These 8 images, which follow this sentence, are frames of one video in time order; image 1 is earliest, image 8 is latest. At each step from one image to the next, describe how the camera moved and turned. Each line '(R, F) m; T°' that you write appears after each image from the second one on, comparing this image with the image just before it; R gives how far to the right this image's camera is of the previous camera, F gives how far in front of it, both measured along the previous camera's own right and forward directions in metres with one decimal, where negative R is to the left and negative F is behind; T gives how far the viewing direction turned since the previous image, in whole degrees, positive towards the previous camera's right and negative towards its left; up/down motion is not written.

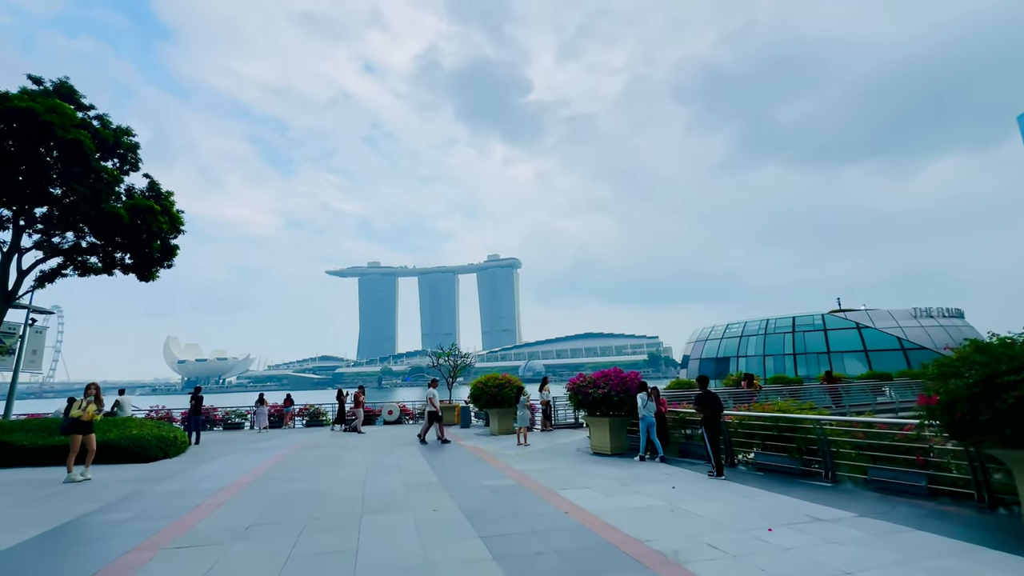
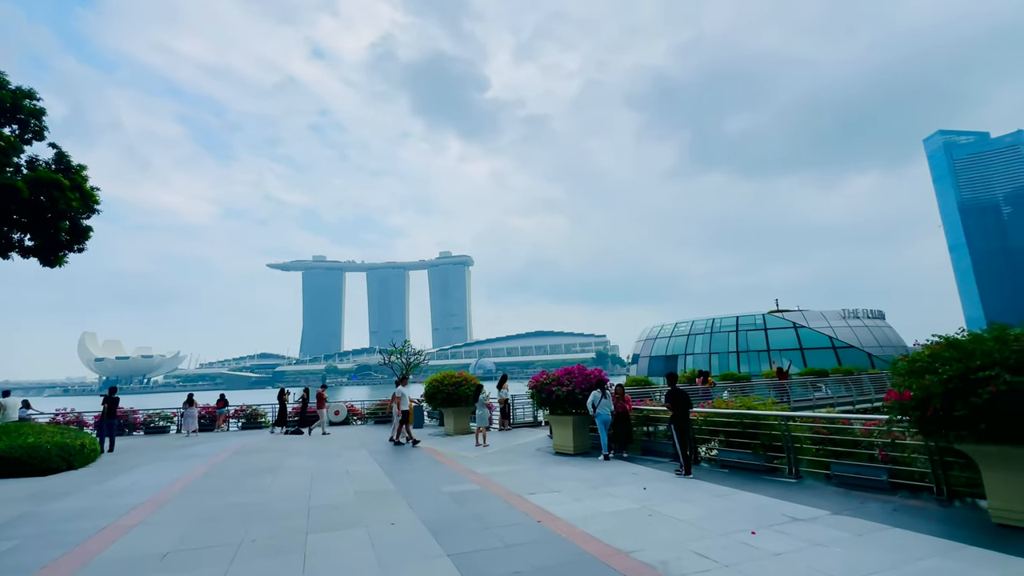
(-0.2, +0.6) m; +6°
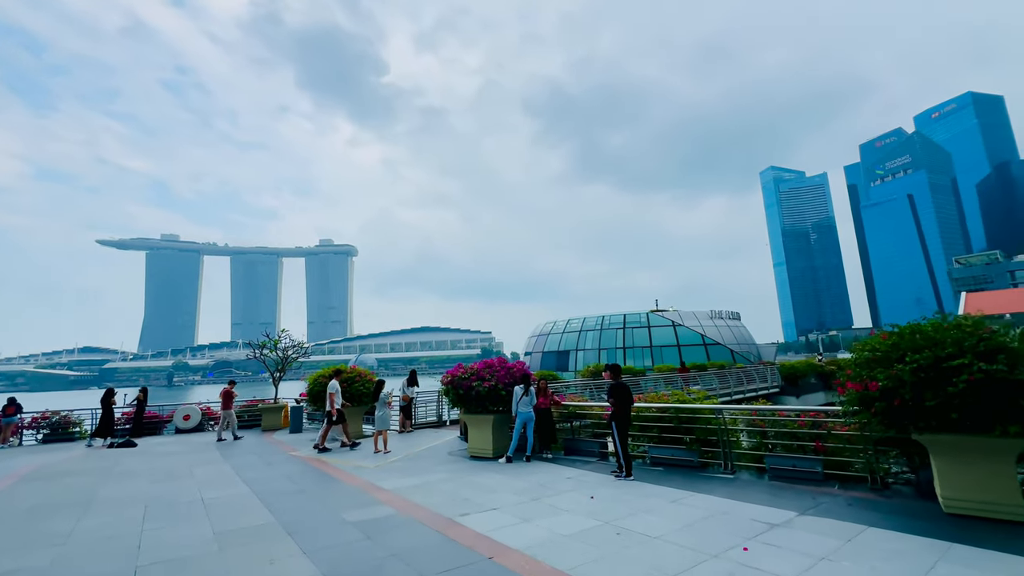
(-0.6, +1.4) m; +14°
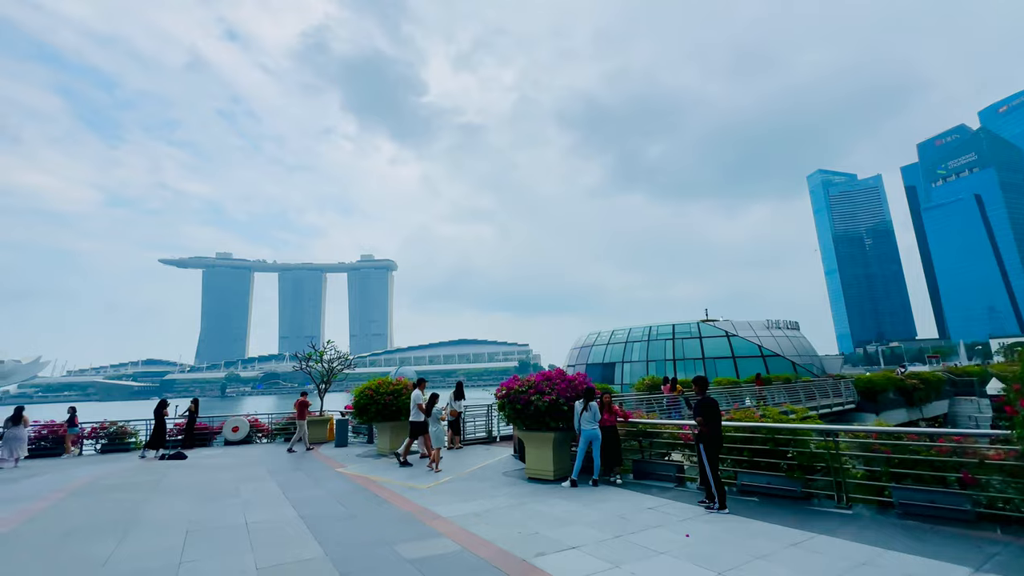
(-0.5, +0.8) m; -5°
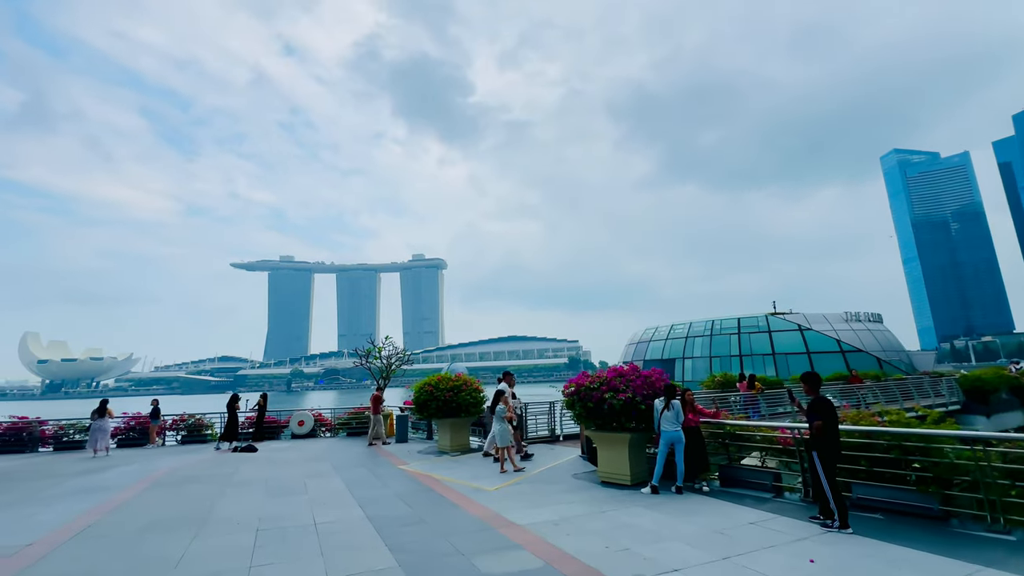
(-0.4, +0.6) m; -6°
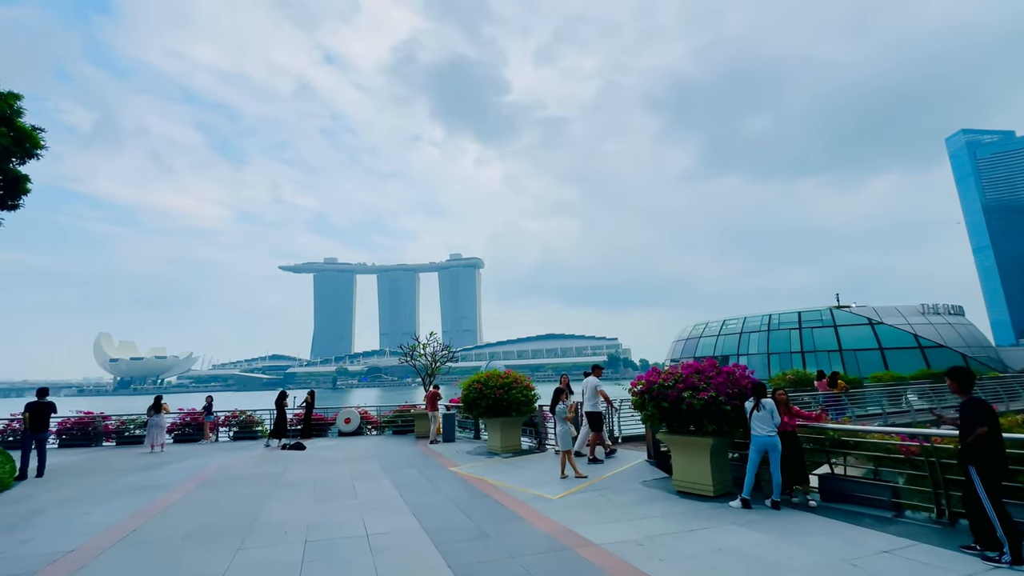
(-0.4, +0.7) m; -5°
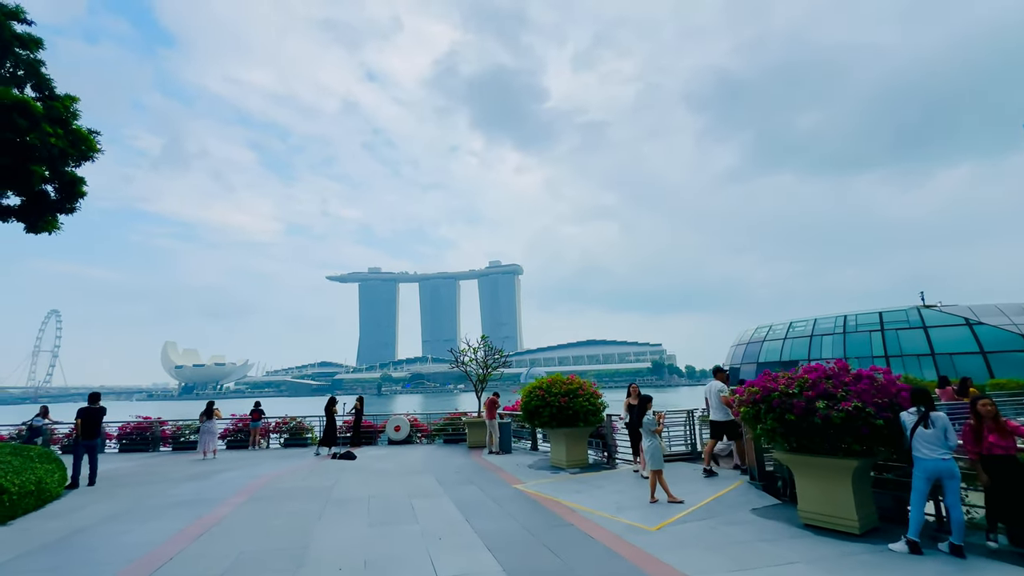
(-0.6, +1.0) m; -5°
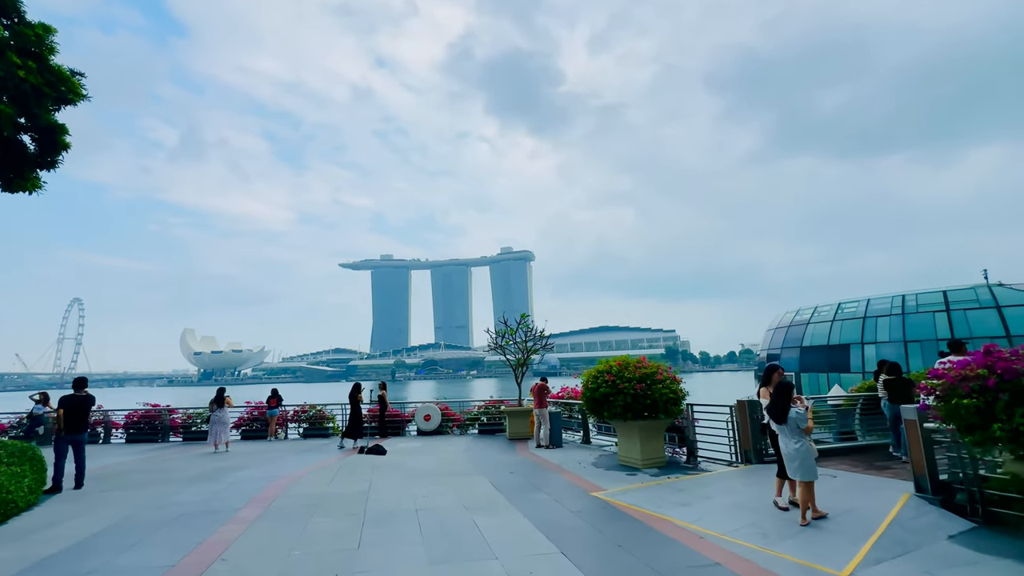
(-1.0, +1.8) m; -1°
